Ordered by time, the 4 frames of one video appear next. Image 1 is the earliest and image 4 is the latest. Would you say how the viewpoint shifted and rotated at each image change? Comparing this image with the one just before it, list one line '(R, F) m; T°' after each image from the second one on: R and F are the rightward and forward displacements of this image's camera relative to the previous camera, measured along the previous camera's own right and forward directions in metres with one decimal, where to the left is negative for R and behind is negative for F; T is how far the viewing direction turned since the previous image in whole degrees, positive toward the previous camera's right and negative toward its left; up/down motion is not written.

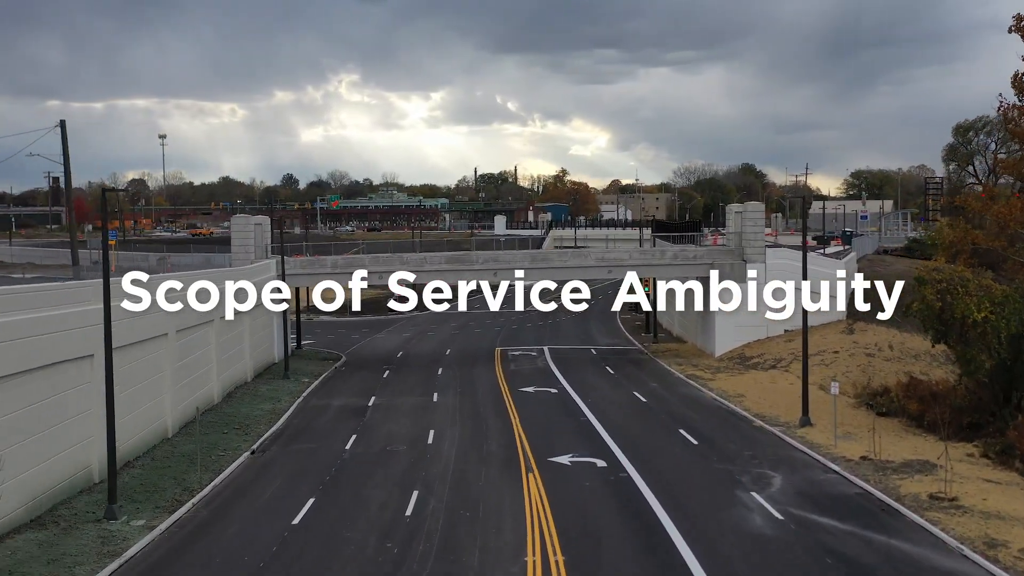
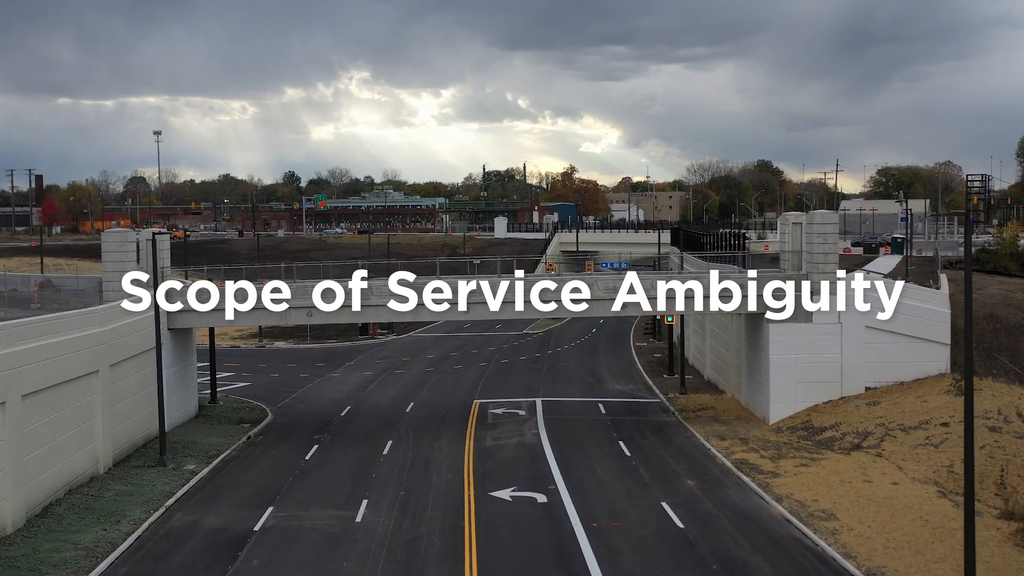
(+0.8, +10.1) m; -1°
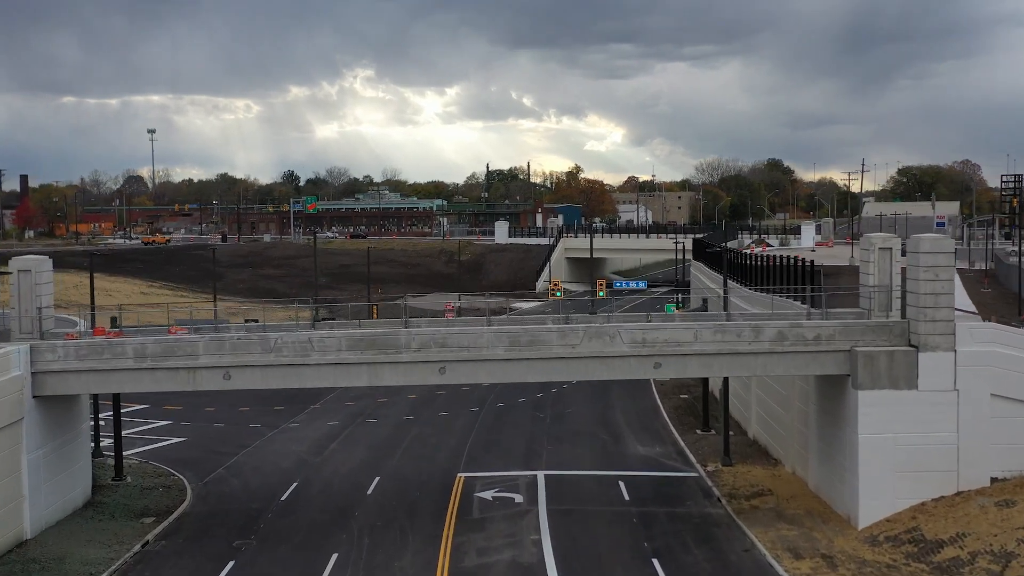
(+0.2, +7.4) m; 0°
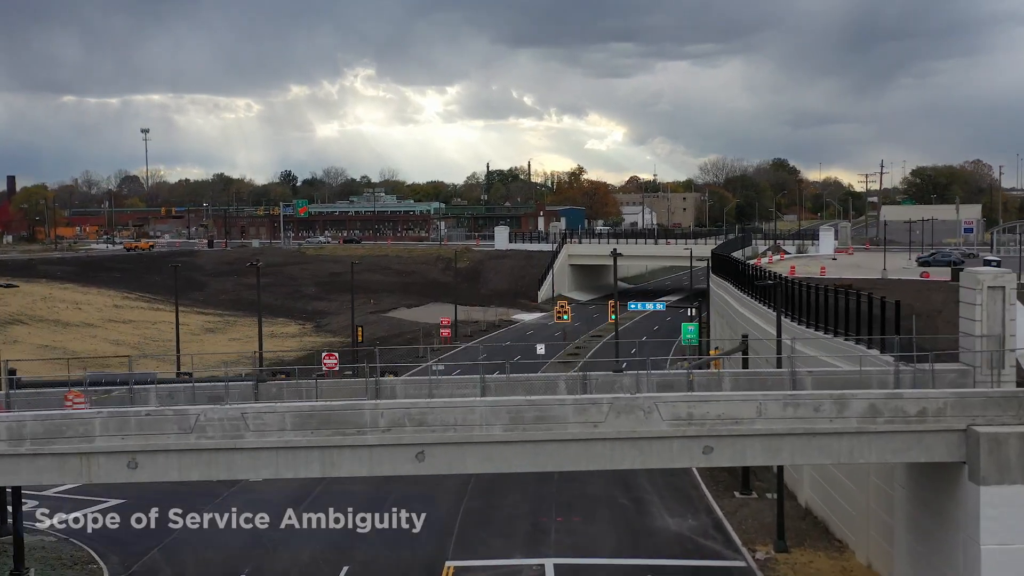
(0.0, +5.0) m; 0°
